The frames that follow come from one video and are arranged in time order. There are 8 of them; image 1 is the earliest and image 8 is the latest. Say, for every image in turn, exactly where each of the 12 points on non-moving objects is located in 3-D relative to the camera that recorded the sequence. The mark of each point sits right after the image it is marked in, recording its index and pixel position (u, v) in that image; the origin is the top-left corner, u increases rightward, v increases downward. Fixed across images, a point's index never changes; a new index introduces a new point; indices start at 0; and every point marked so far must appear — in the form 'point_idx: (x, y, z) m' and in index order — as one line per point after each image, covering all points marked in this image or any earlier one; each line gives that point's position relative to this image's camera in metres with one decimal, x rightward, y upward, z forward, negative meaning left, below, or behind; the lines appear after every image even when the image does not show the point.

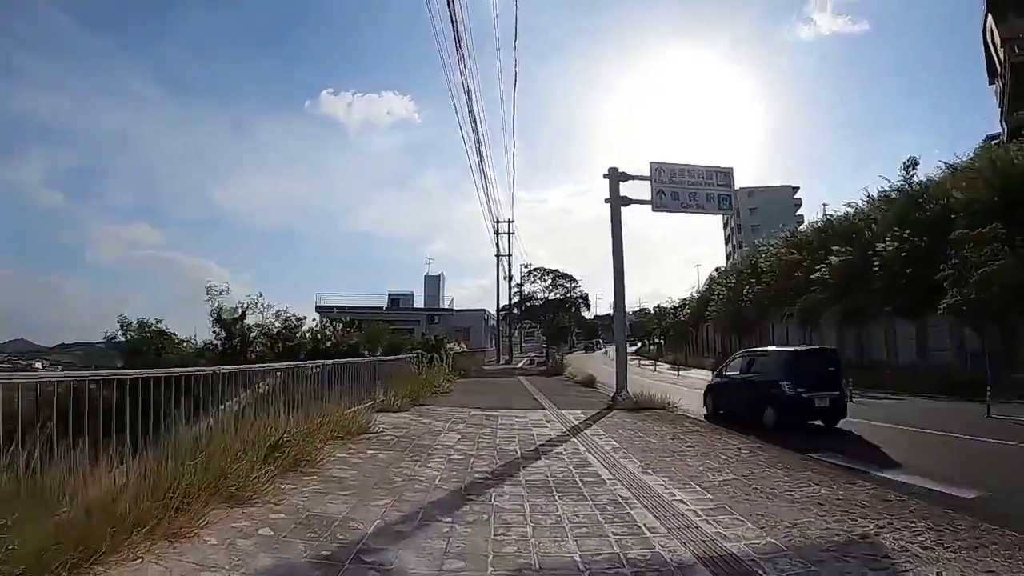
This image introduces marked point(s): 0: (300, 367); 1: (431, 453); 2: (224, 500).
0: (-3.9, -1.5, +14.0) m
1: (-1.1, -2.1, +9.3) m
2: (-2.8, -2.1, +7.2) m
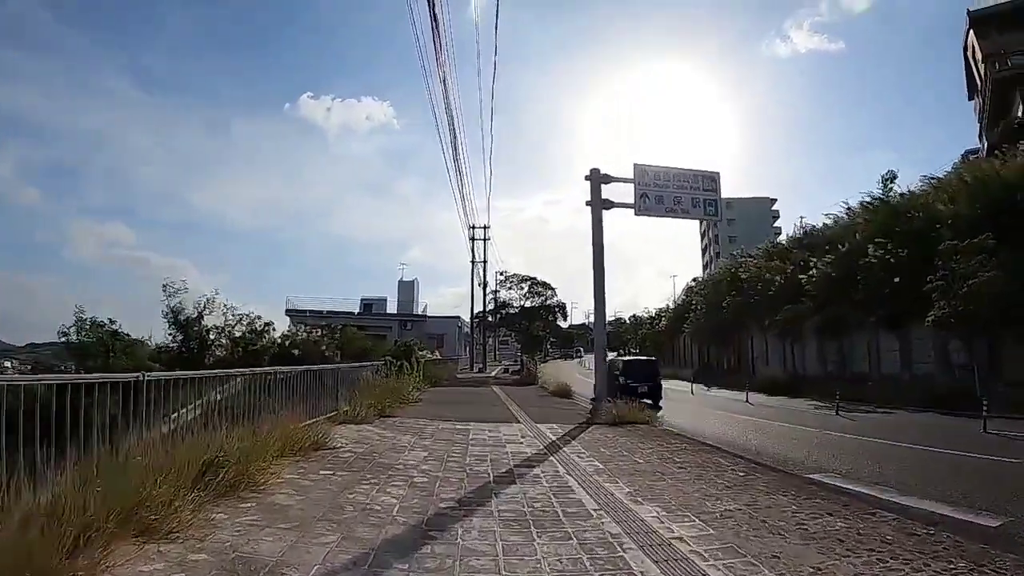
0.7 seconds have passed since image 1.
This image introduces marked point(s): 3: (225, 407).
0: (-4.4, -1.5, +12.8) m
1: (-1.4, -2.1, +8.2) m
2: (-3.1, -2.0, +6.0) m
3: (-4.4, -1.8, +11.3) m
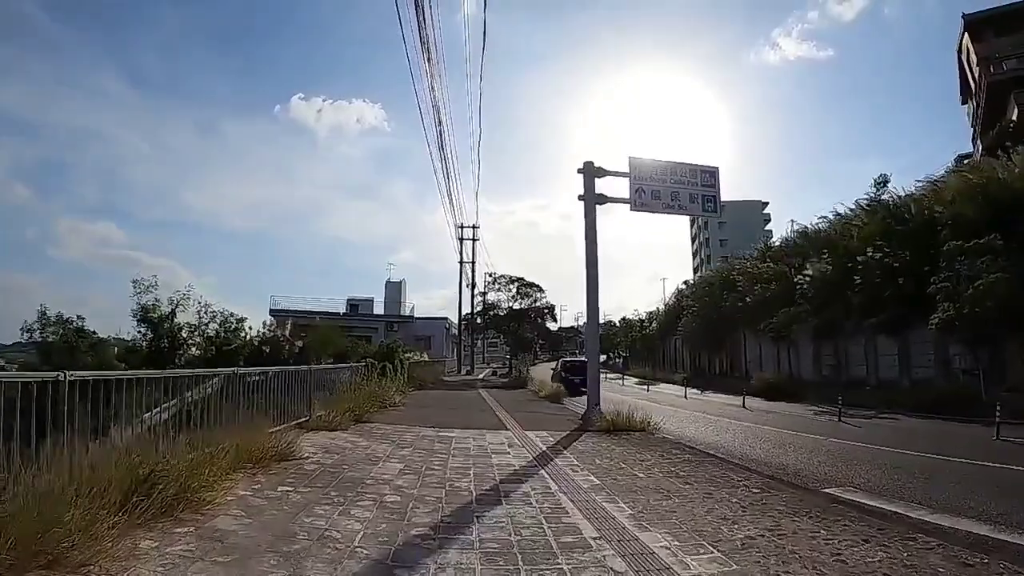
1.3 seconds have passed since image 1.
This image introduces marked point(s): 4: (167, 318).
0: (-4.6, -1.4, +11.7) m
1: (-1.5, -2.0, +7.1) m
2: (-3.2, -1.9, +5.0) m
3: (-4.6, -1.7, +10.3) m
4: (-9.2, -0.8, +19.4) m
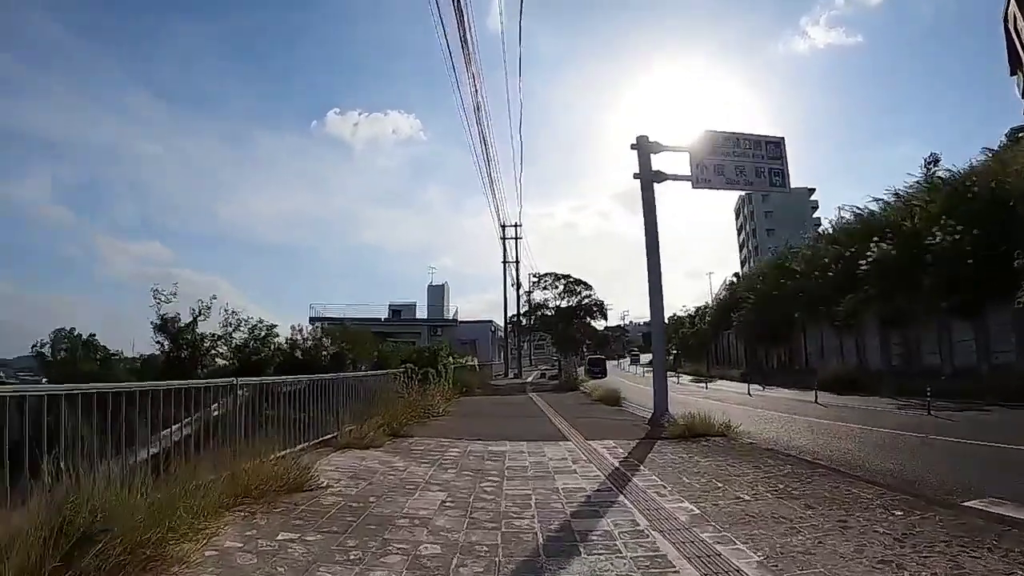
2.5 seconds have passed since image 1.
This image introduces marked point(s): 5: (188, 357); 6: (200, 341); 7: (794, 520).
0: (-3.8, -1.4, +10.1) m
1: (-0.9, -1.8, +5.3) m
2: (-2.7, -1.8, +3.3) m
3: (-3.8, -1.7, +8.7) m
4: (-8.0, -1.0, +18.1) m
5: (-7.9, -1.7, +18.0) m
6: (-7.8, -1.3, +18.3) m
7: (+2.5, -2.0, +6.5) m
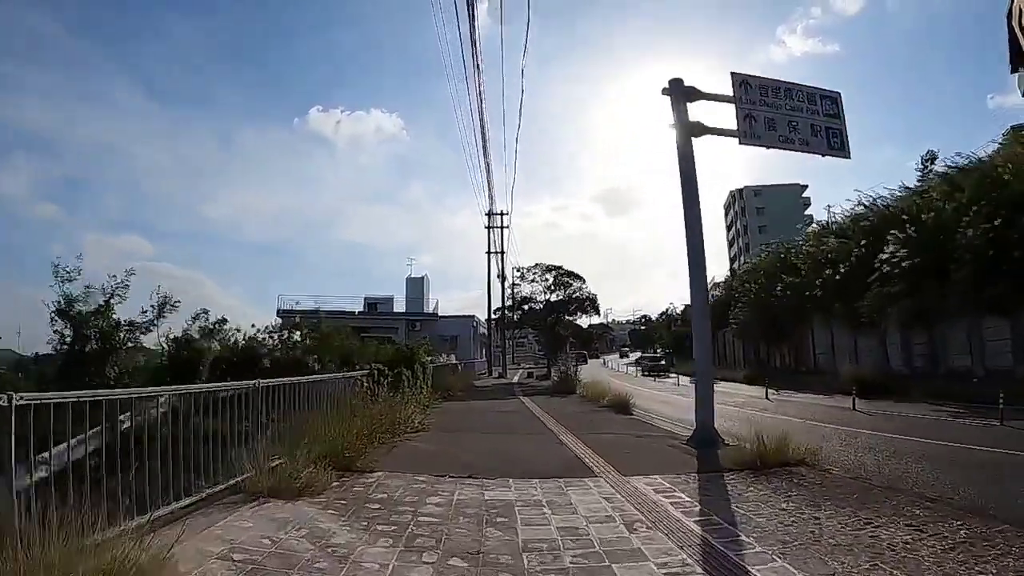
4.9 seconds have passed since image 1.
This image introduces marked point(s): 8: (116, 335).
0: (-3.7, -1.0, +6.4) m
1: (-0.7, -1.5, +1.7) m
2: (-2.4, -1.5, -0.3) m
3: (-3.7, -1.3, +5.0) m
4: (-8.0, -0.5, +14.3) m
5: (-8.0, -1.3, +14.2) m
6: (-7.9, -0.9, +14.5) m
7: (+2.7, -1.7, +3.0) m
8: (-7.8, -1.0, +14.5) m
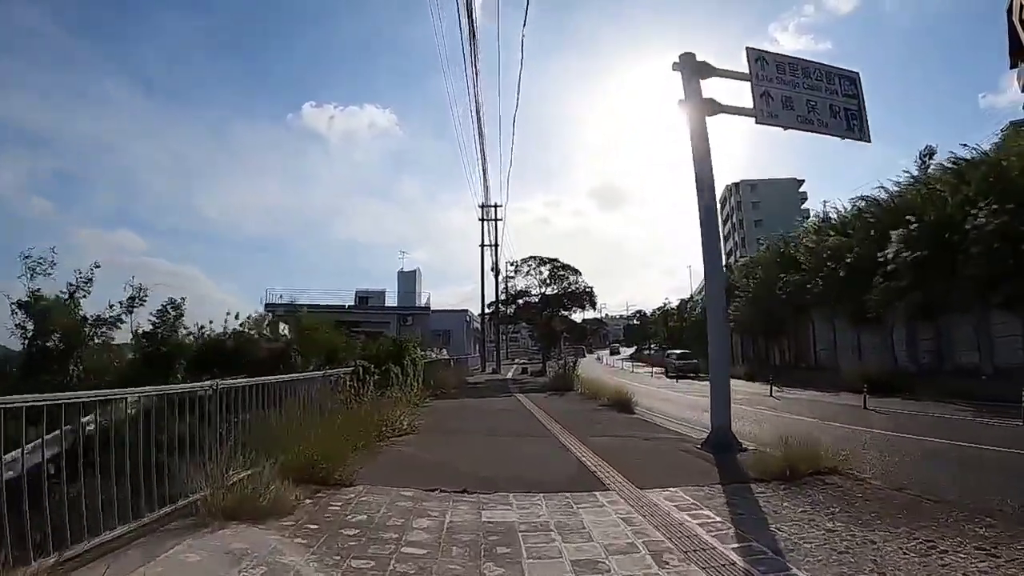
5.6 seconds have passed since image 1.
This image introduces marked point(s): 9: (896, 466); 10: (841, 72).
0: (-3.6, -0.9, +5.4) m
1: (-0.6, -1.4, +0.7) m
2: (-2.4, -1.4, -1.4) m
3: (-3.6, -1.2, +3.9) m
4: (-8.1, -0.4, +13.2) m
5: (-8.1, -1.1, +13.2) m
6: (-7.9, -0.7, +13.4) m
7: (+2.8, -1.6, +2.0) m
8: (-7.9, -0.8, +13.4) m
9: (+5.4, -2.5, +10.3) m
10: (+6.4, +4.2, +14.2) m
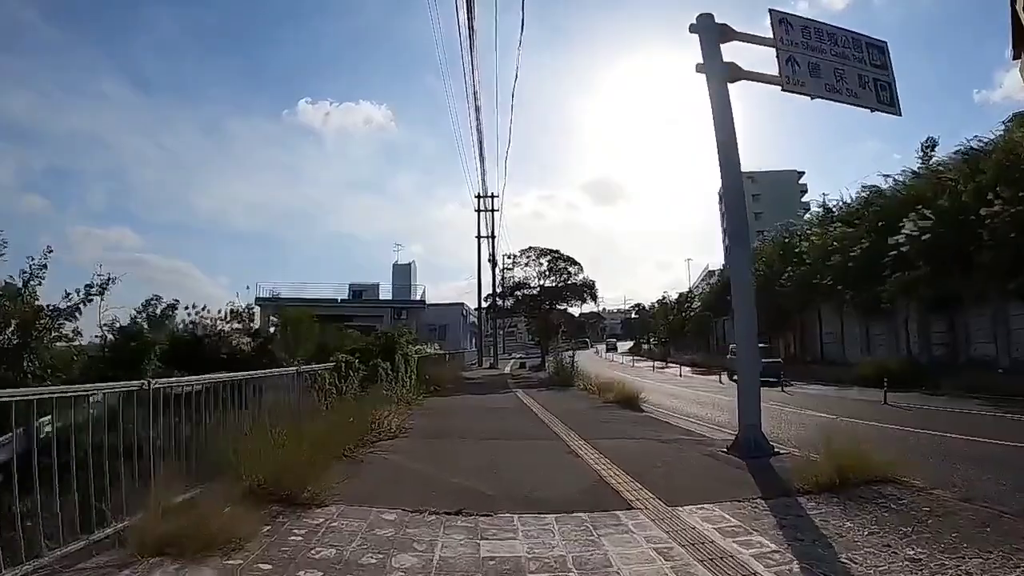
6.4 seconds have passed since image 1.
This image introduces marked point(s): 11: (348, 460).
0: (-3.6, -0.7, +4.2) m
1: (-0.6, -1.3, -0.5) m
2: (-2.3, -1.3, -2.6) m
3: (-3.6, -1.1, +2.7) m
4: (-8.1, -0.2, +12.0) m
5: (-8.1, -0.9, +11.9) m
6: (-7.9, -0.5, +12.2) m
7: (+2.8, -1.5, +0.8) m
8: (-7.9, -0.6, +12.2) m
9: (+5.4, -2.3, +9.1) m
10: (+6.4, +4.5, +13.0) m
11: (-1.9, -2.0, +8.3) m
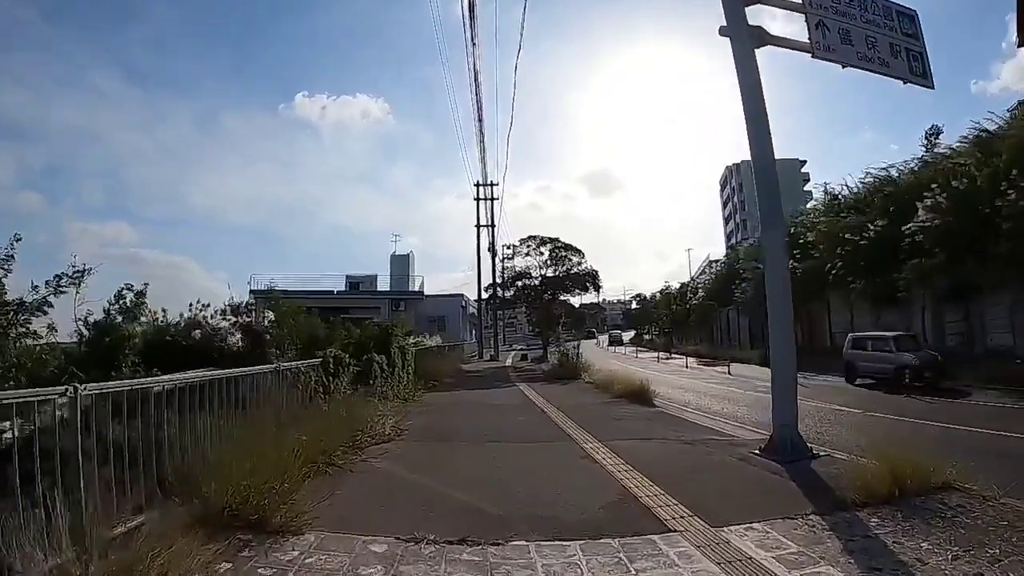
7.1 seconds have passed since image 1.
0: (-3.5, -0.7, +3.2) m
1: (-0.5, -1.2, -1.4) m
2: (-2.2, -1.3, -3.5) m
3: (-3.5, -1.0, +1.8) m
4: (-8.0, 0.0, +11.0) m
5: (-8.0, -0.7, +11.0) m
6: (-7.8, -0.4, +11.2) m
7: (+2.9, -1.4, -0.1) m
8: (-7.8, -0.4, +11.2) m
9: (+5.5, -2.1, +8.2) m
10: (+6.4, +4.7, +12.0) m
11: (-1.8, -1.9, +7.4) m
